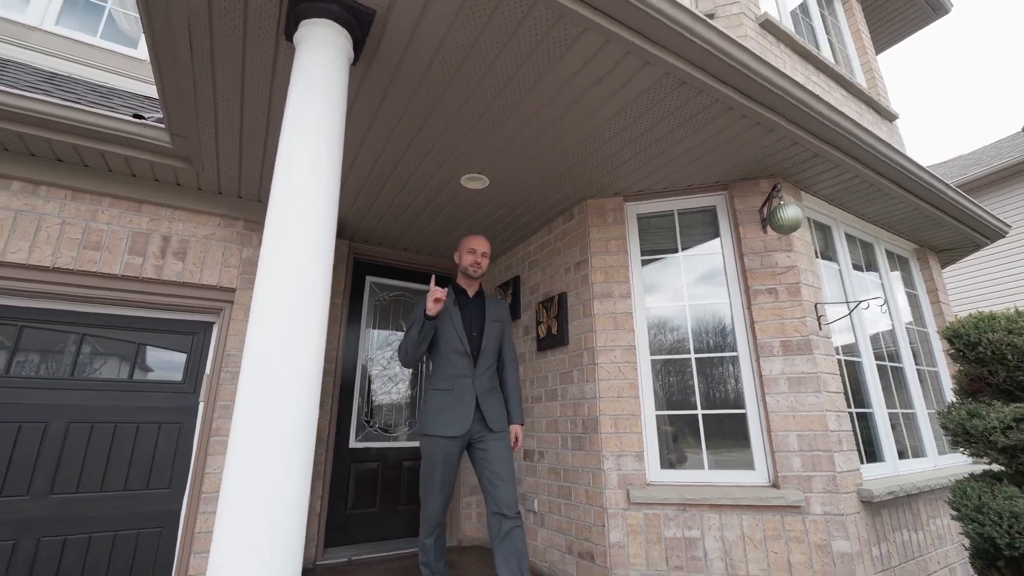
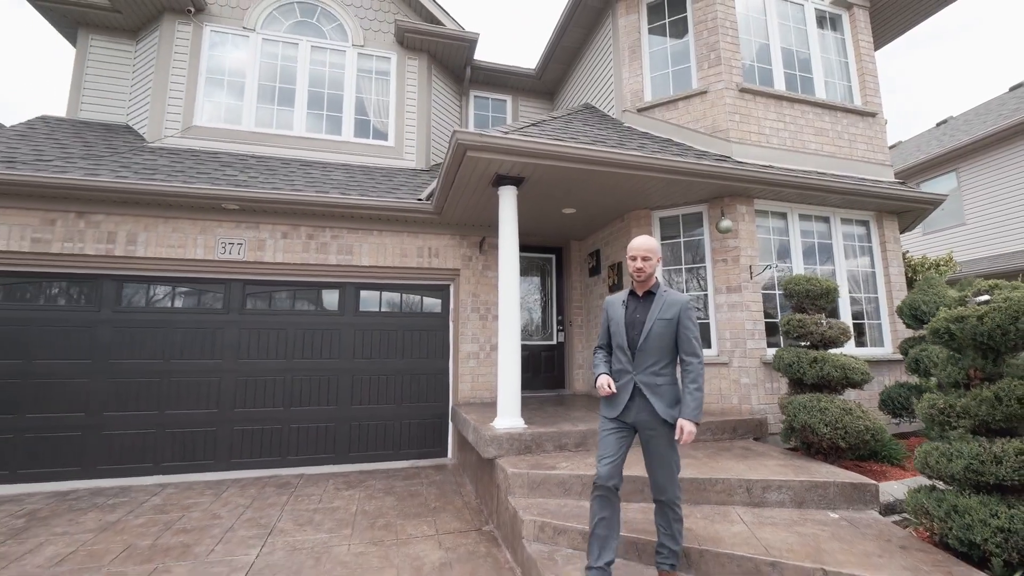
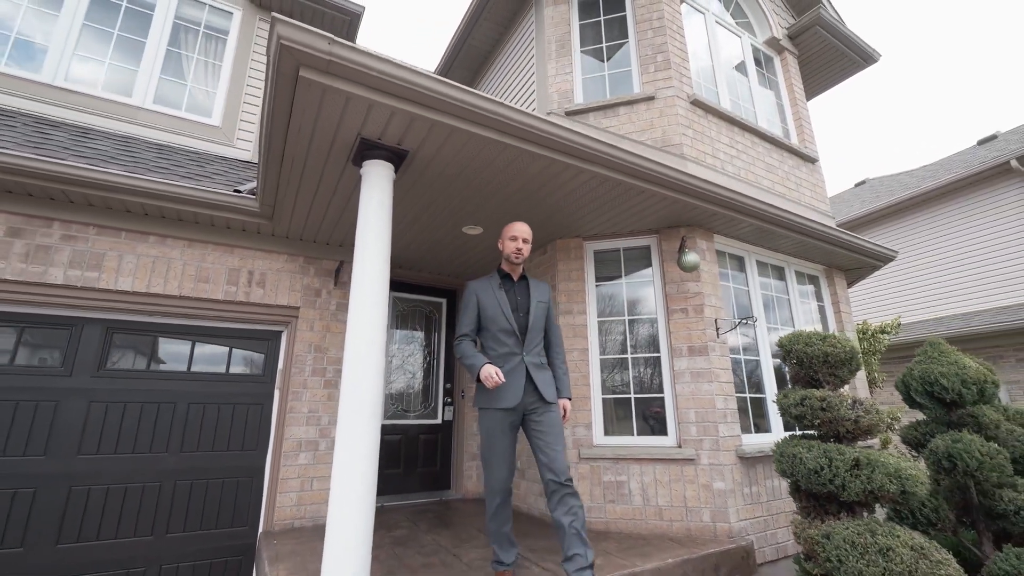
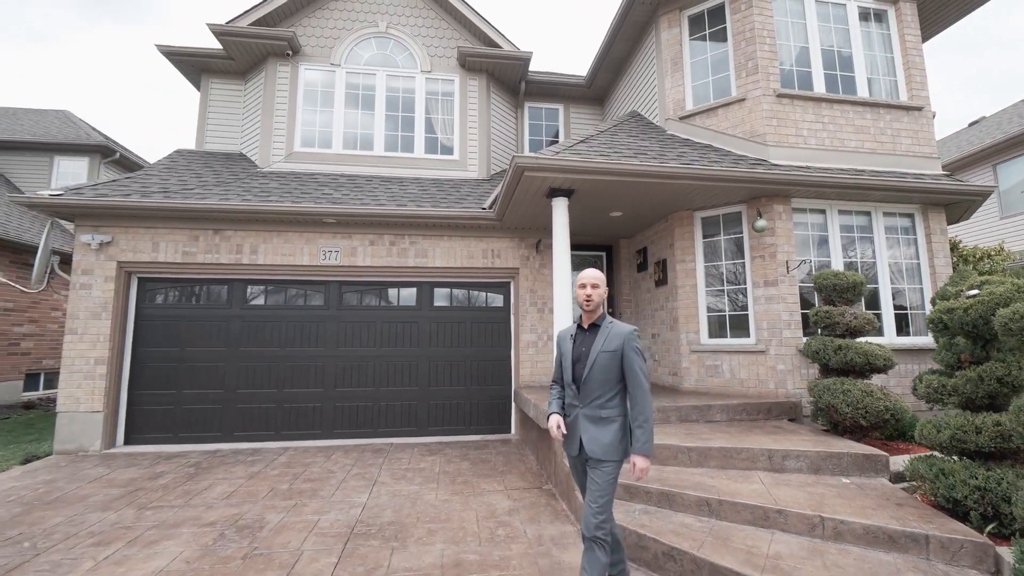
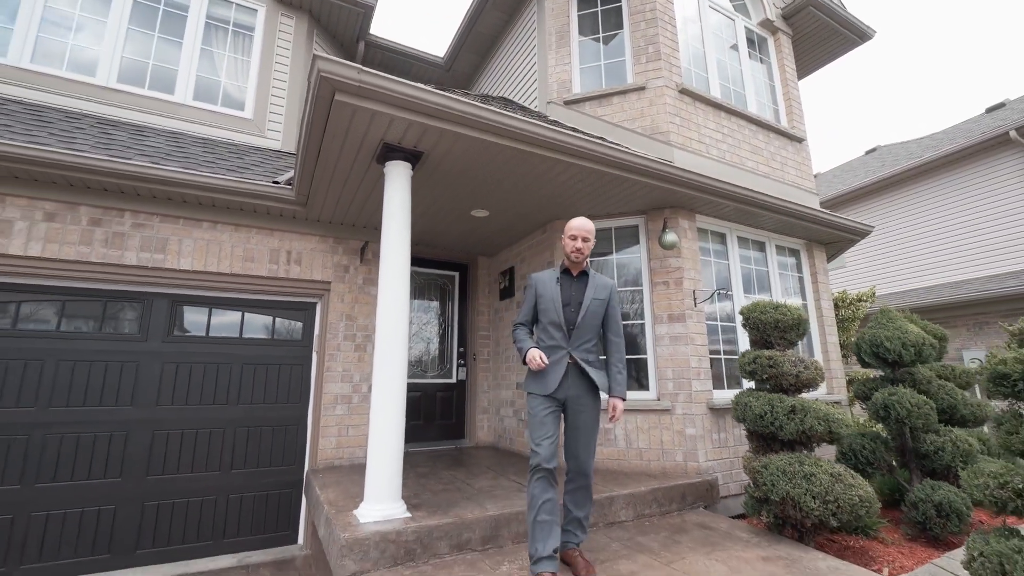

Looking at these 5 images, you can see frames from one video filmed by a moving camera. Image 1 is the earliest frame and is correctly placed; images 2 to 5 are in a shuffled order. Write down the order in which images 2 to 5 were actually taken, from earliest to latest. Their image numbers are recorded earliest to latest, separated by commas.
3, 5, 2, 4
